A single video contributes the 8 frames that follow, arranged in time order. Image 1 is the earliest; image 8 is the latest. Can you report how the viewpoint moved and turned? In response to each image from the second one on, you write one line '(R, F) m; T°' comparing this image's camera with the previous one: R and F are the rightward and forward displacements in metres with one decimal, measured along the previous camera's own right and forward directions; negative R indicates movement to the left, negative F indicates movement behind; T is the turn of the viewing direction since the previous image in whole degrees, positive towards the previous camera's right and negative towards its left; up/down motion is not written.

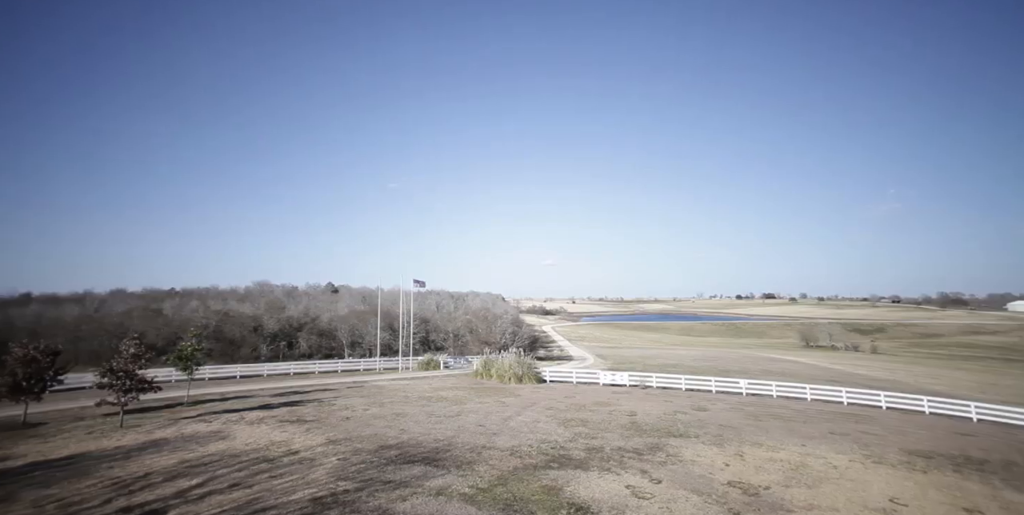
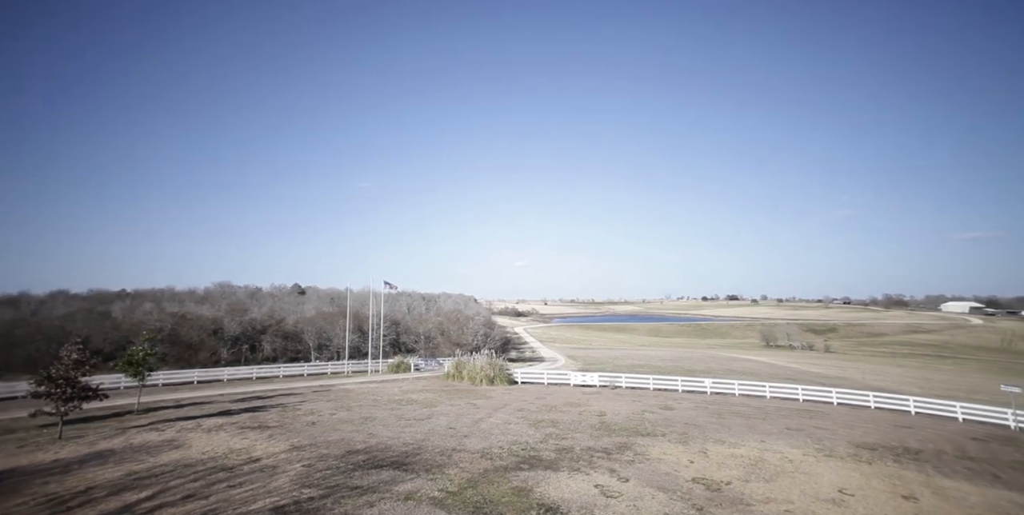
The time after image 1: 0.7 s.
(+0.2, -0.9) m; +3°
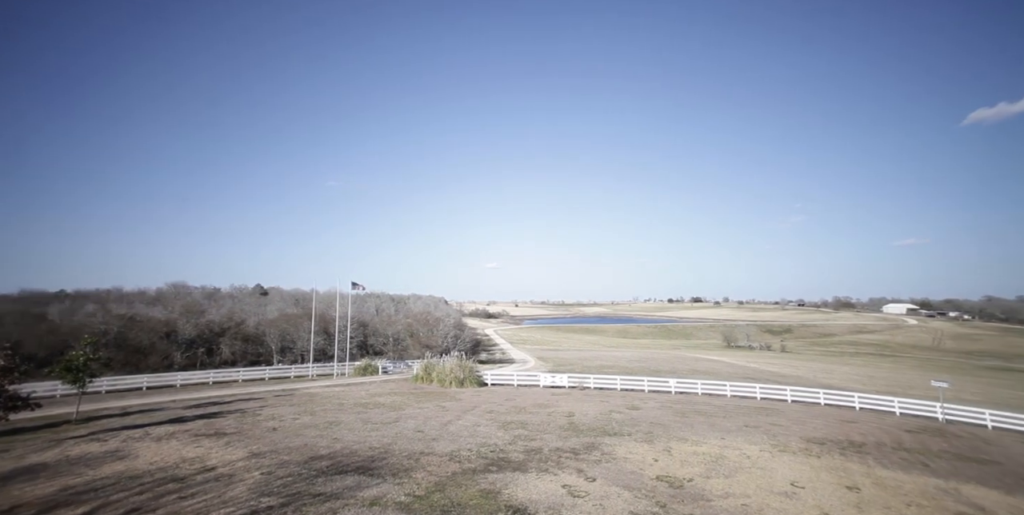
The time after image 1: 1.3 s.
(+0.1, -0.8) m; +3°
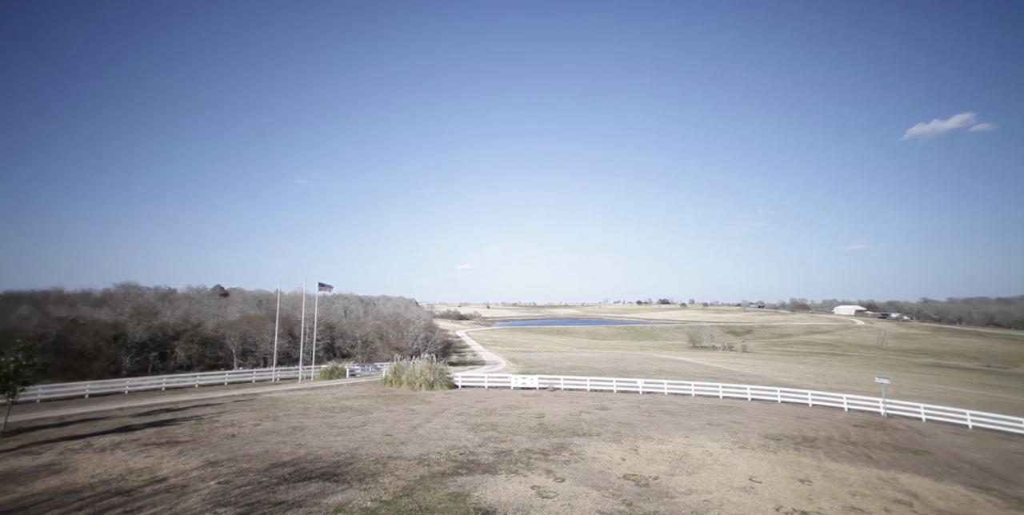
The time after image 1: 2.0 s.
(+0.1, -0.6) m; +3°
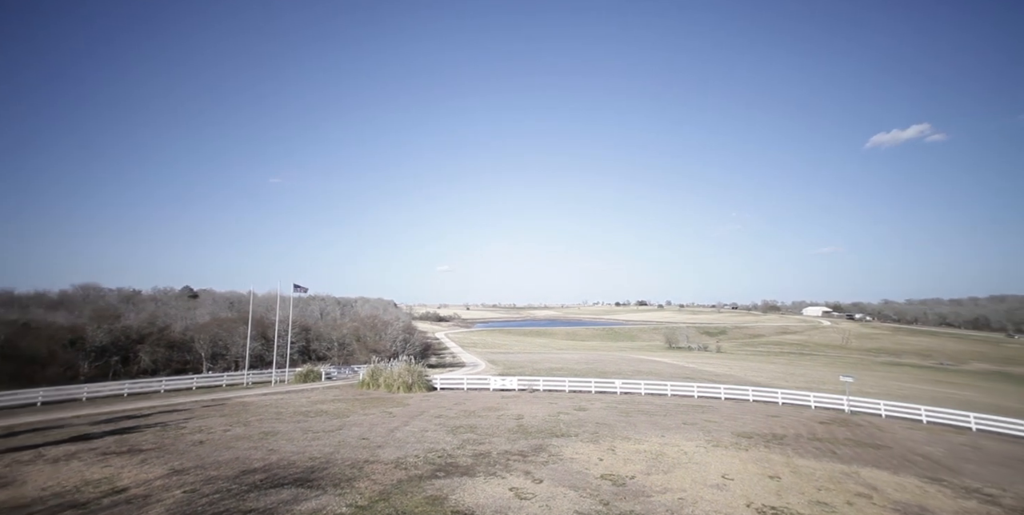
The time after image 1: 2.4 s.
(+0.1, -0.4) m; +2°
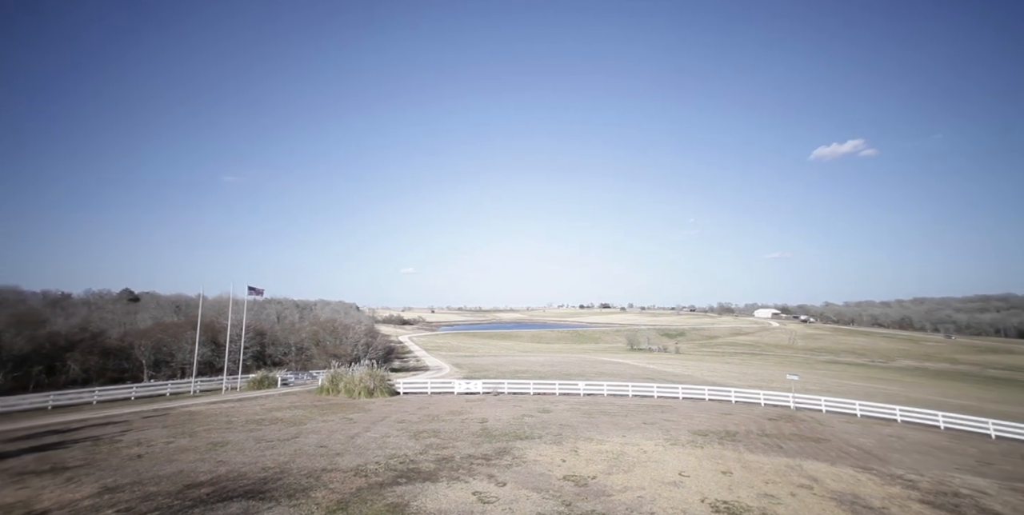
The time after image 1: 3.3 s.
(+0.1, -0.5) m; +4°
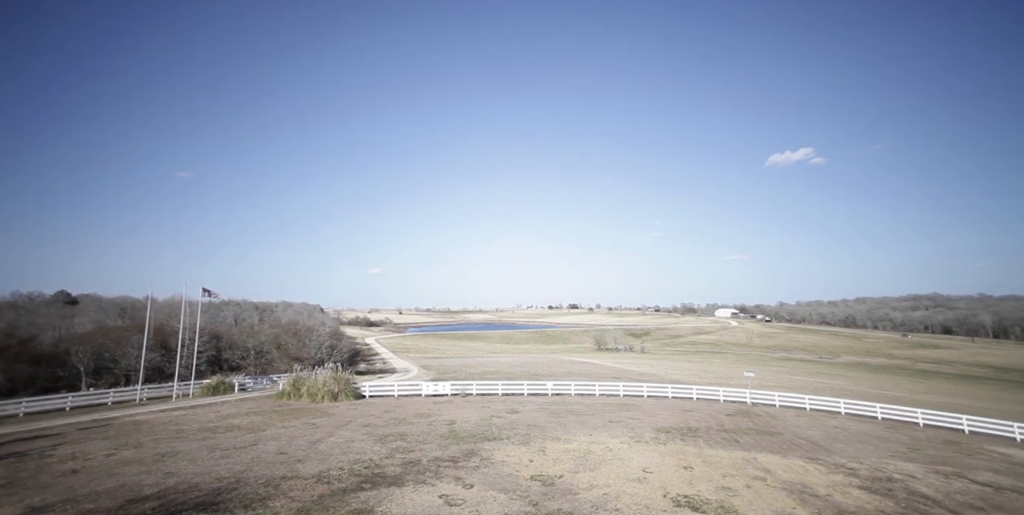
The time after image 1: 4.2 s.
(+0.1, -0.4) m; +3°
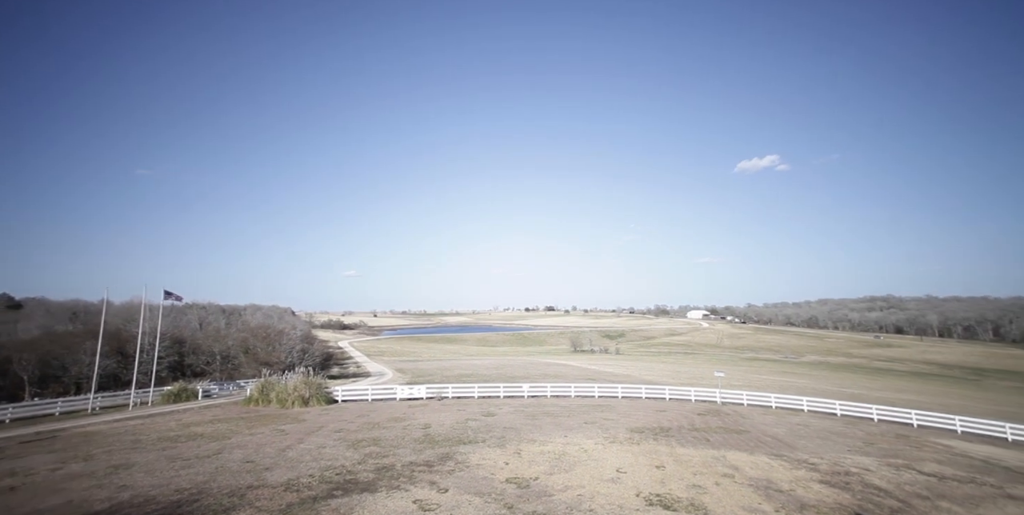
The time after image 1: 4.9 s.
(+0.1, -0.1) m; +3°
